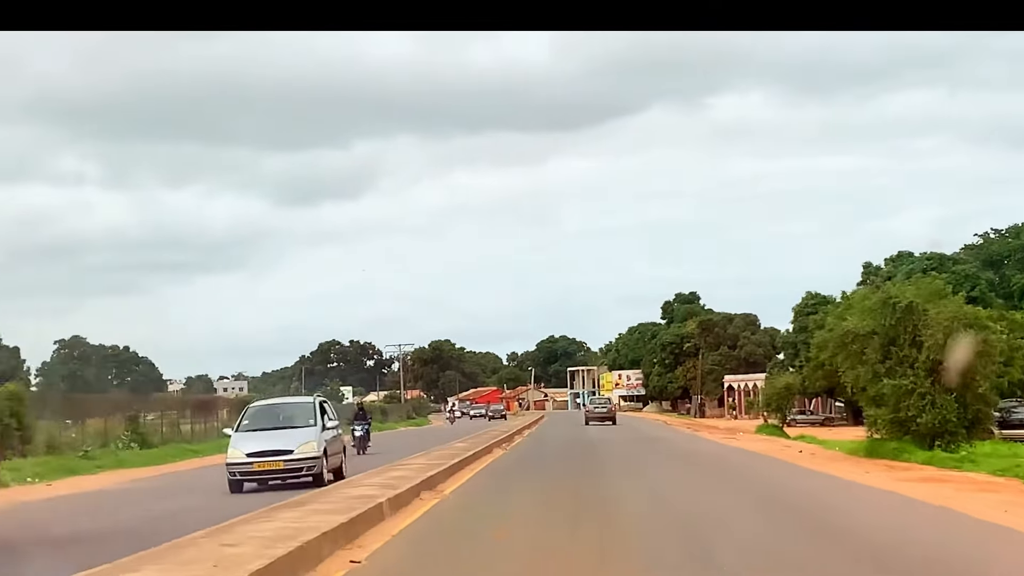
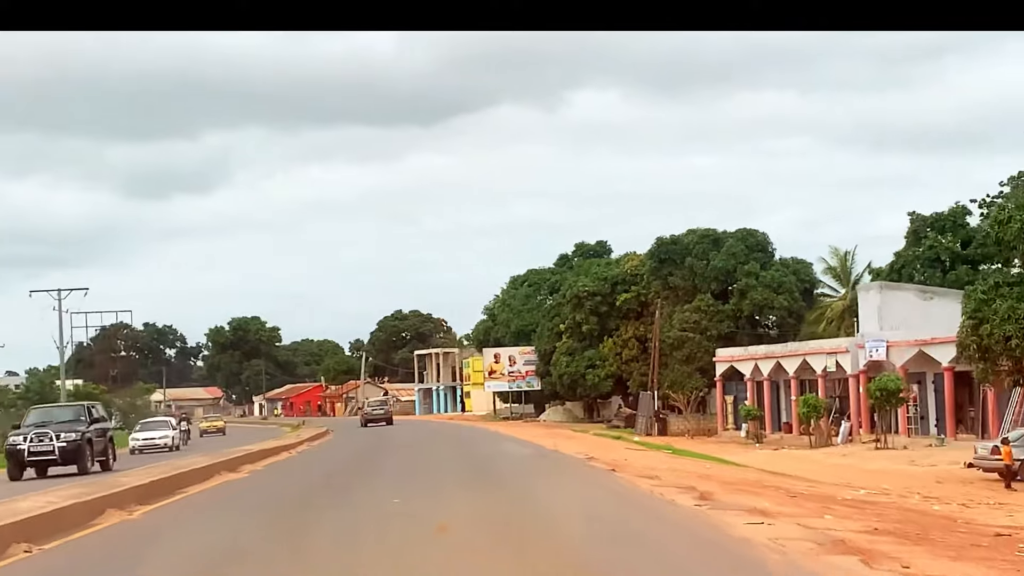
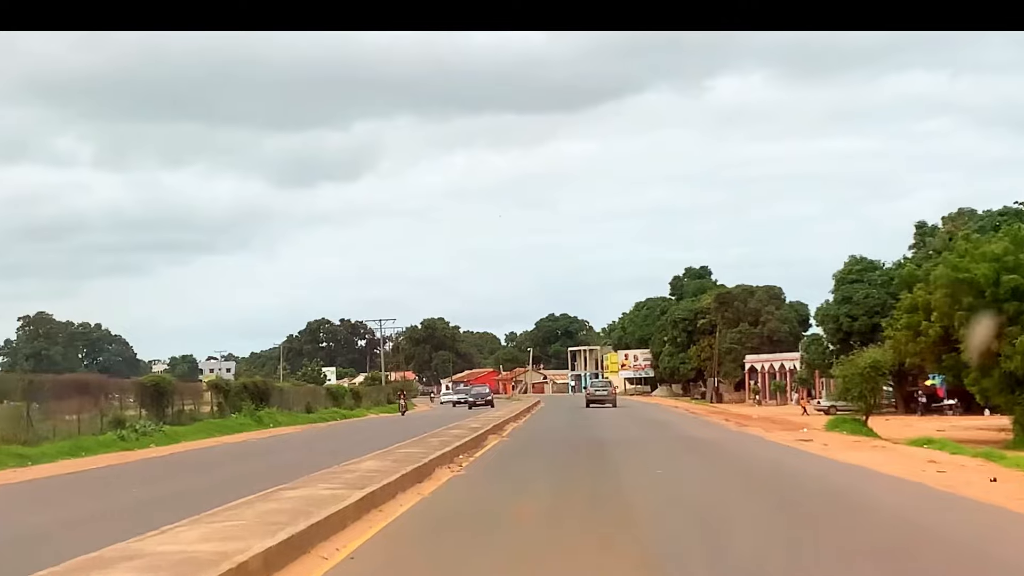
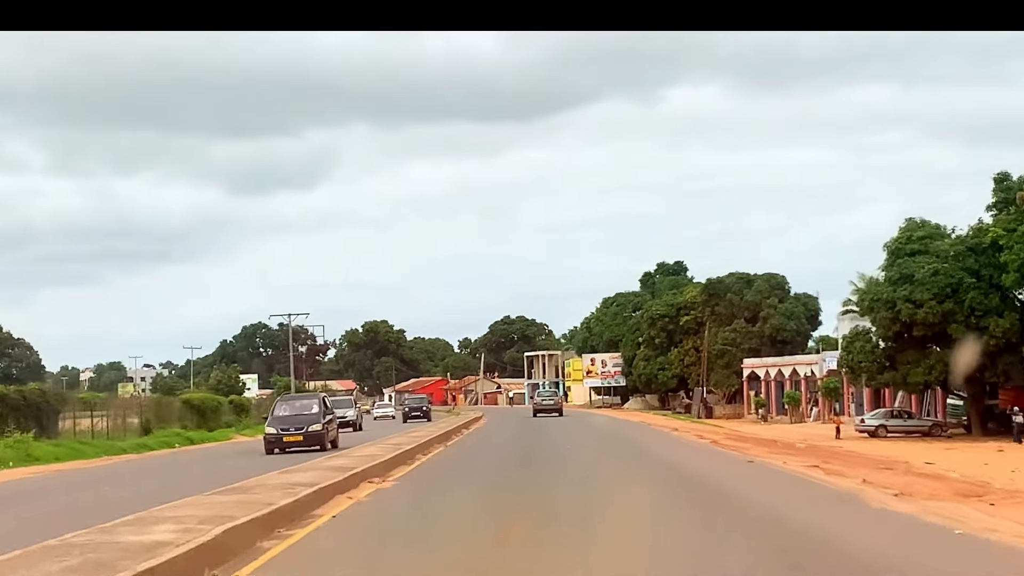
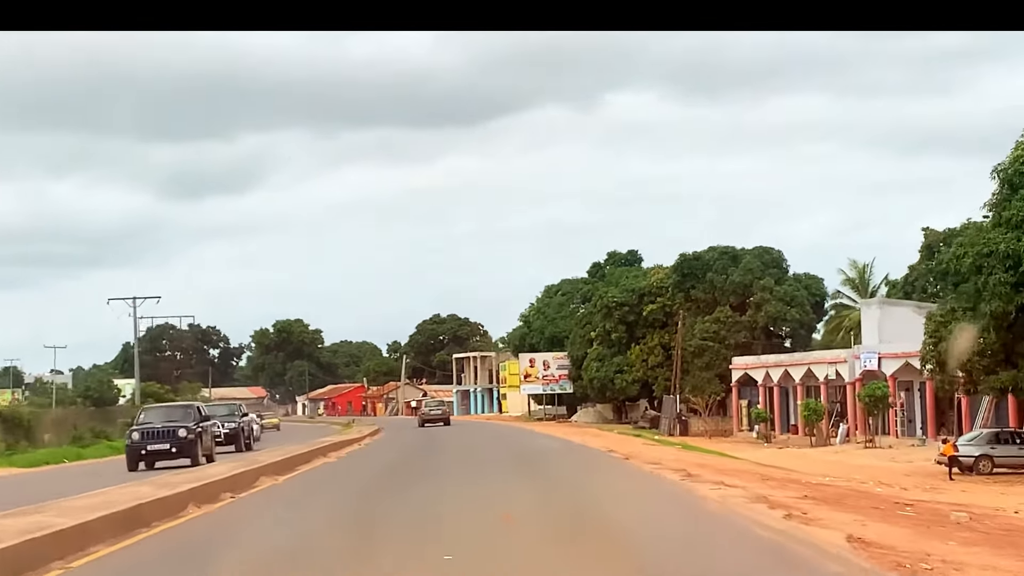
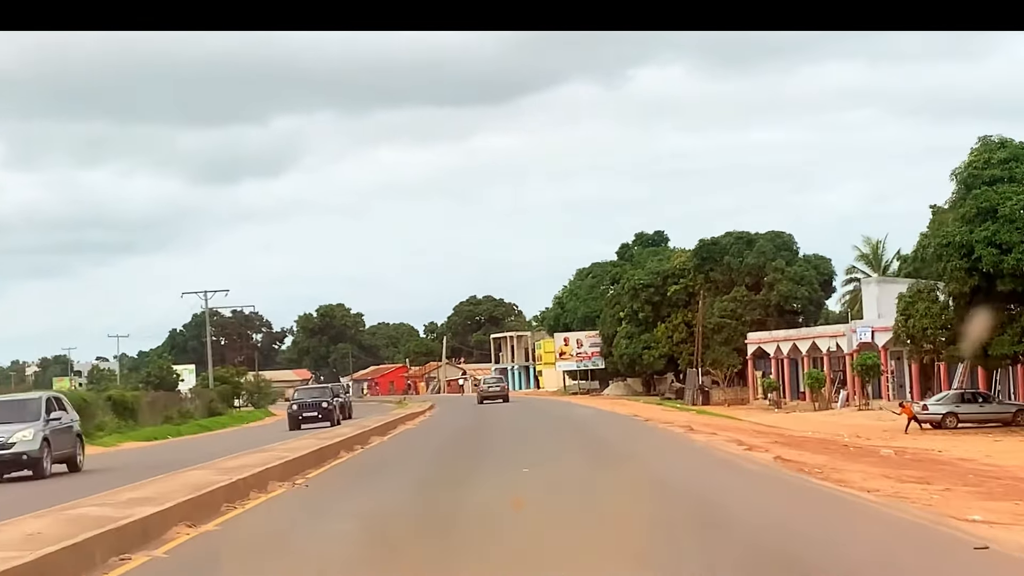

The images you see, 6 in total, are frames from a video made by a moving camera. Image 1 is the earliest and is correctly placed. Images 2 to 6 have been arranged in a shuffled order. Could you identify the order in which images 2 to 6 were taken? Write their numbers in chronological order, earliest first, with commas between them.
3, 4, 6, 5, 2
